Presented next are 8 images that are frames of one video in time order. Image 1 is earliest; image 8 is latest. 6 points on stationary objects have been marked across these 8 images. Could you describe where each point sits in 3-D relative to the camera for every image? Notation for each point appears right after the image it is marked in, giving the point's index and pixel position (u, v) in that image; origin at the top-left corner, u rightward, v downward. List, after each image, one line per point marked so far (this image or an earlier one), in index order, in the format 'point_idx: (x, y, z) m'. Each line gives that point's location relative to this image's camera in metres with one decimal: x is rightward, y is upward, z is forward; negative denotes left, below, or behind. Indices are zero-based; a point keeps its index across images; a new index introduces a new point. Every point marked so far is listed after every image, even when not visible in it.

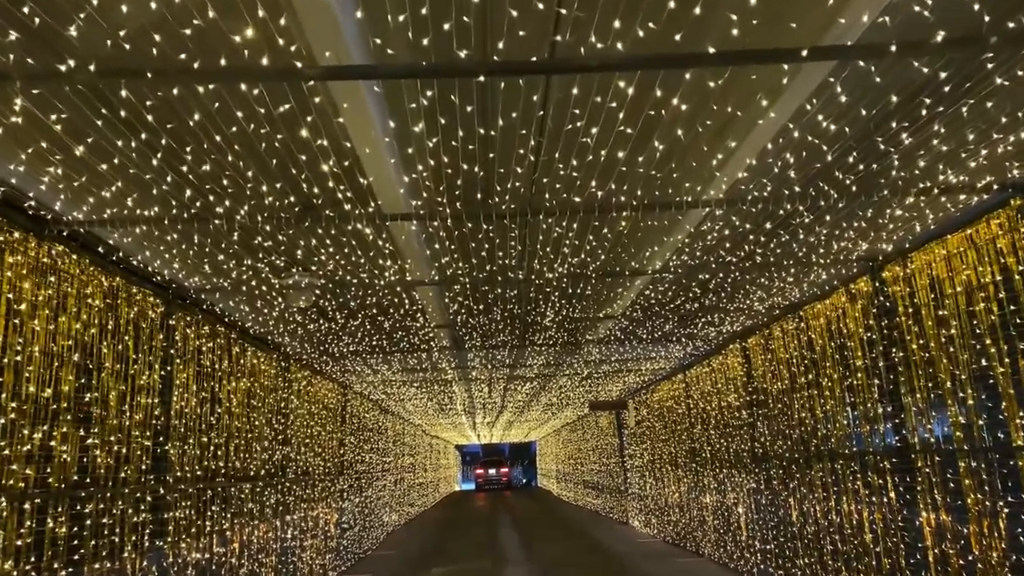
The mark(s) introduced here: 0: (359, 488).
0: (-2.3, -3.0, +12.3) m
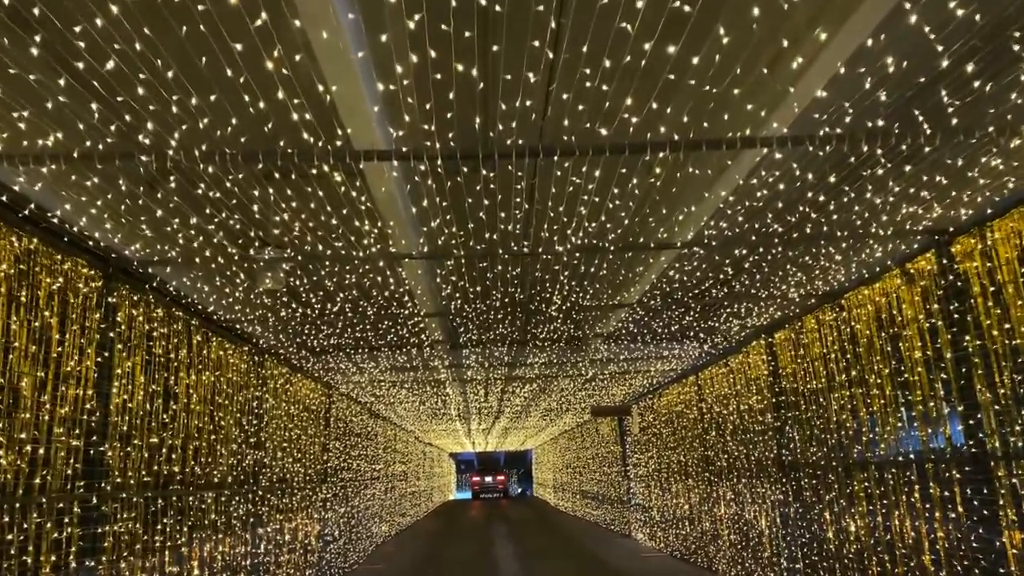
0: (-2.4, -3.0, +11.5) m
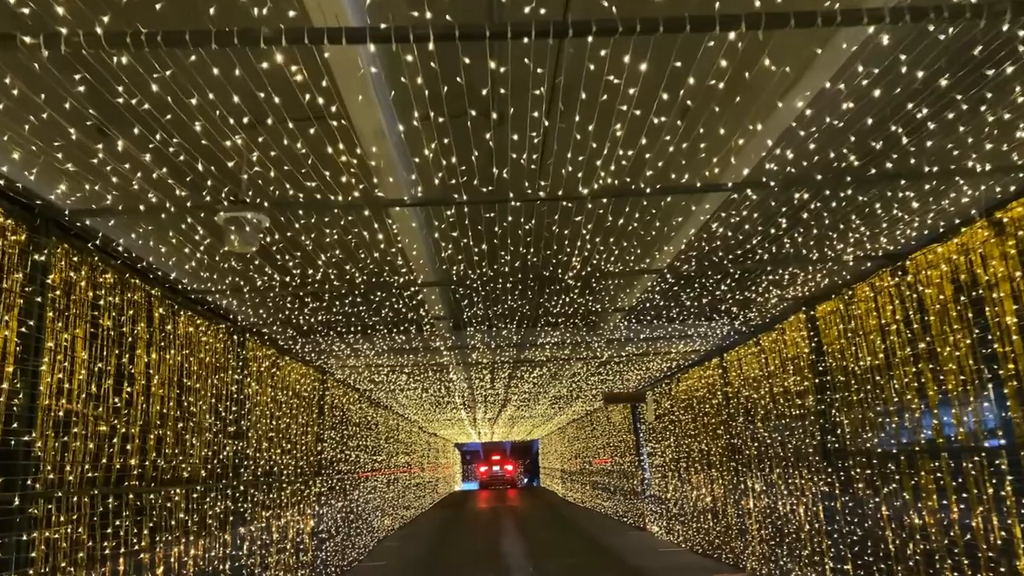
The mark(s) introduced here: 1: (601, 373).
0: (-2.3, -2.7, +10.7) m
1: (+1.2, -1.2, +11.2) m
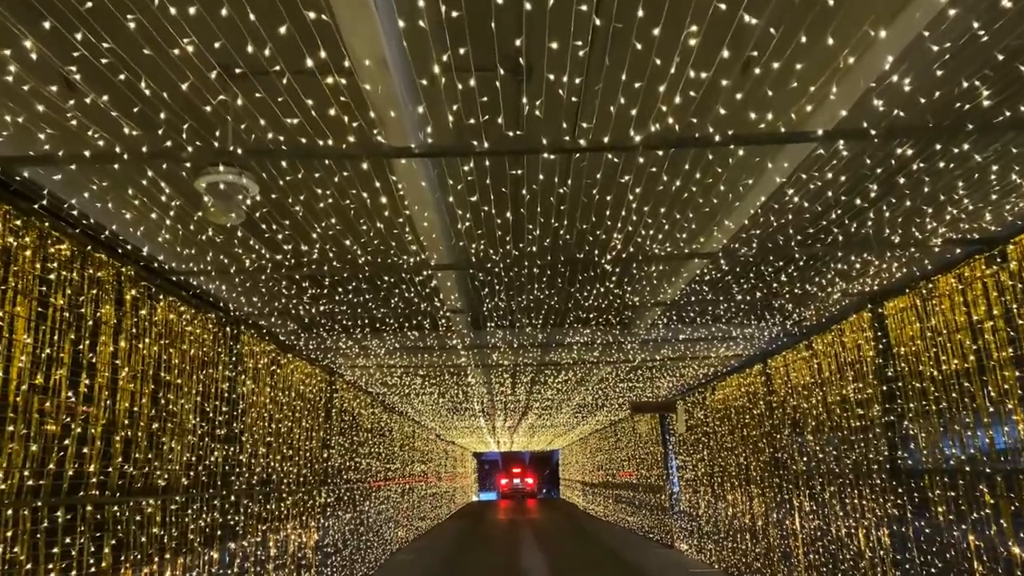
0: (-2.0, -2.6, +10.0) m
1: (+1.5, -1.2, +10.4) m
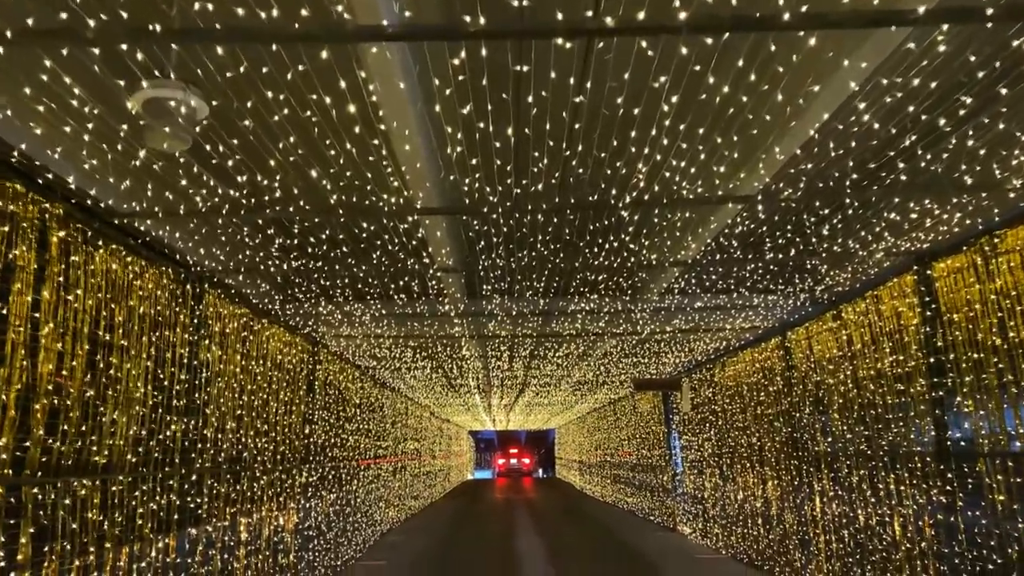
0: (-2.0, -2.2, +9.4) m
1: (+1.5, -0.8, +9.8) m
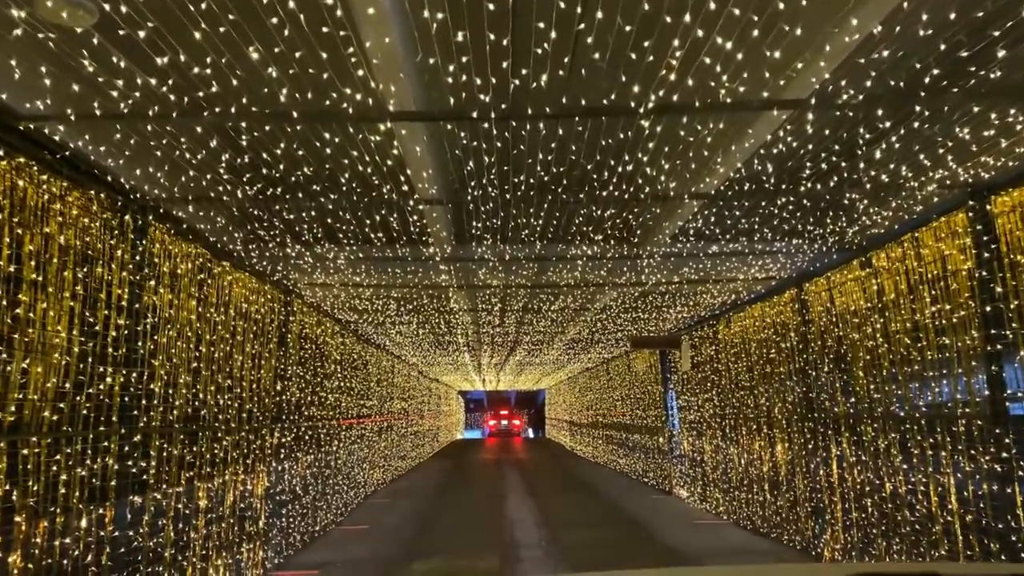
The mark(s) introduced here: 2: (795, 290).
0: (-2.1, -1.6, +8.7) m
1: (+1.4, -0.2, +9.1) m
2: (+2.6, 0.0, +7.5) m
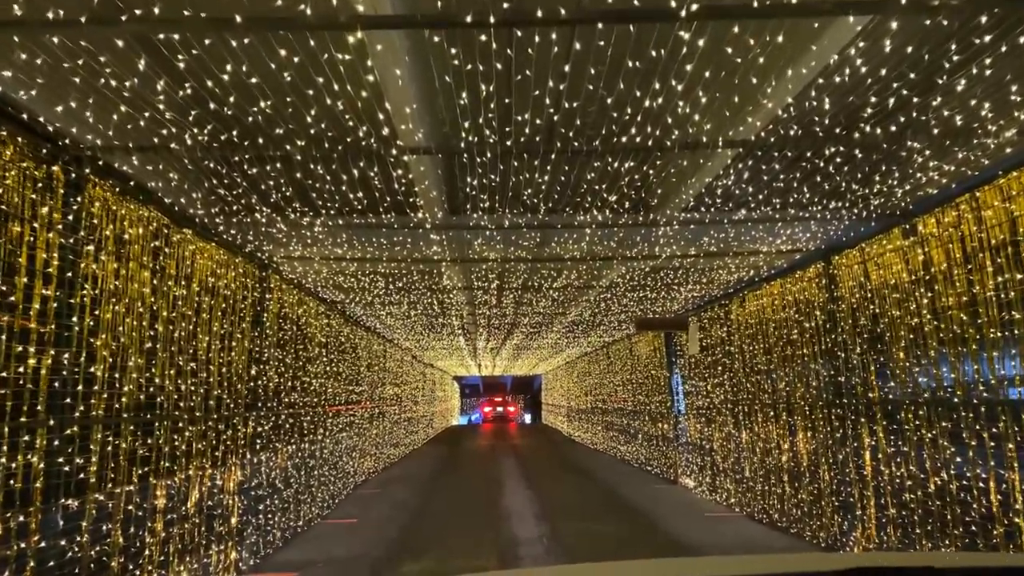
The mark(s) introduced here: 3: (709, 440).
0: (-2.2, -1.4, +8.1) m
1: (+1.4, 0.0, +8.4) m
2: (+2.6, +0.2, +6.8) m
3: (+2.6, -2.0, +10.6) m
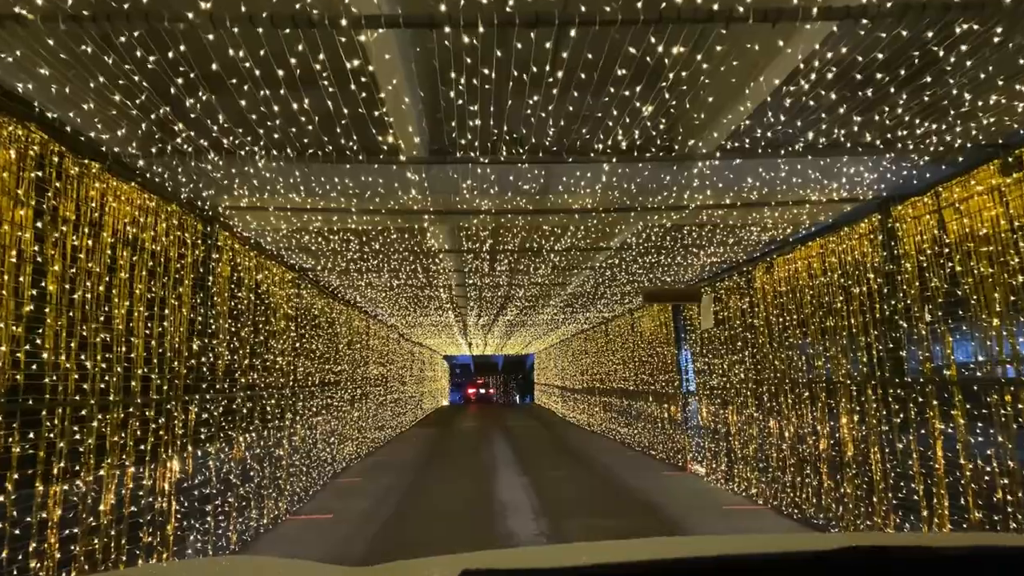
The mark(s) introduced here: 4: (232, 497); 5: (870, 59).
0: (-2.2, -1.1, +6.9) m
1: (+1.3, +0.4, +7.3) m
2: (+2.6, +0.5, +5.7) m
3: (+2.5, -1.6, +9.5) m
4: (-2.1, -1.6, +6.2) m
5: (+1.3, +0.9, +3.0) m
